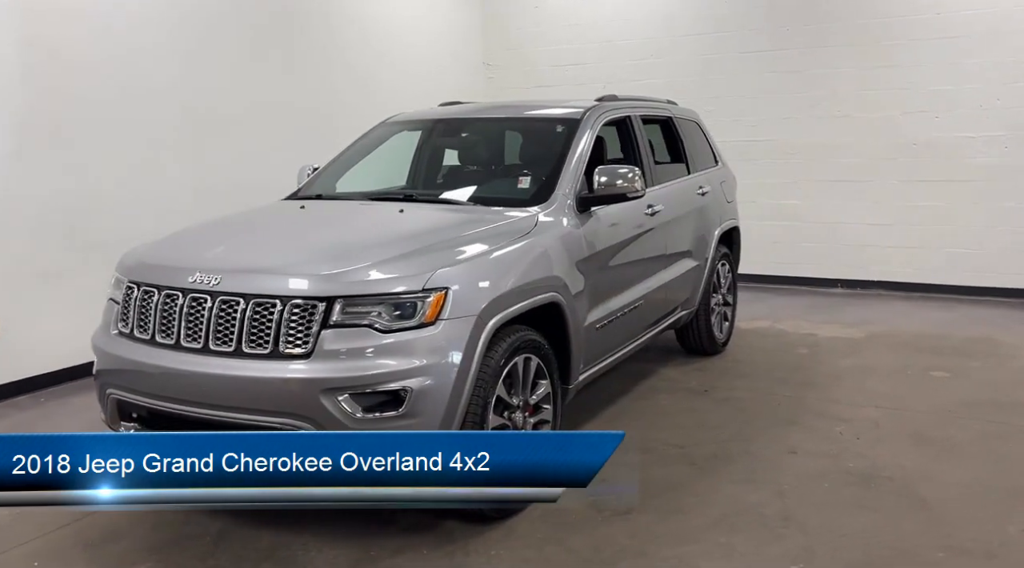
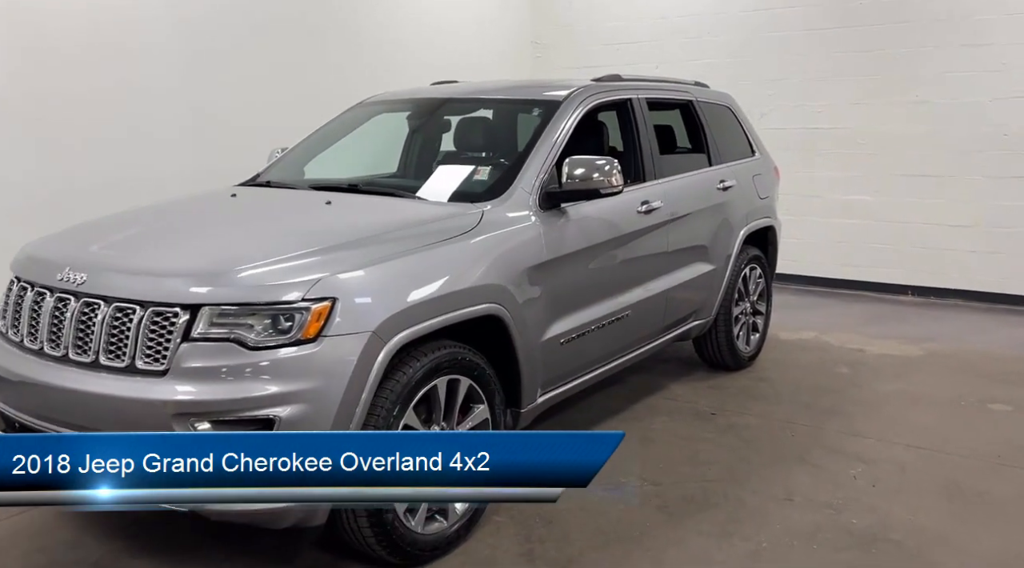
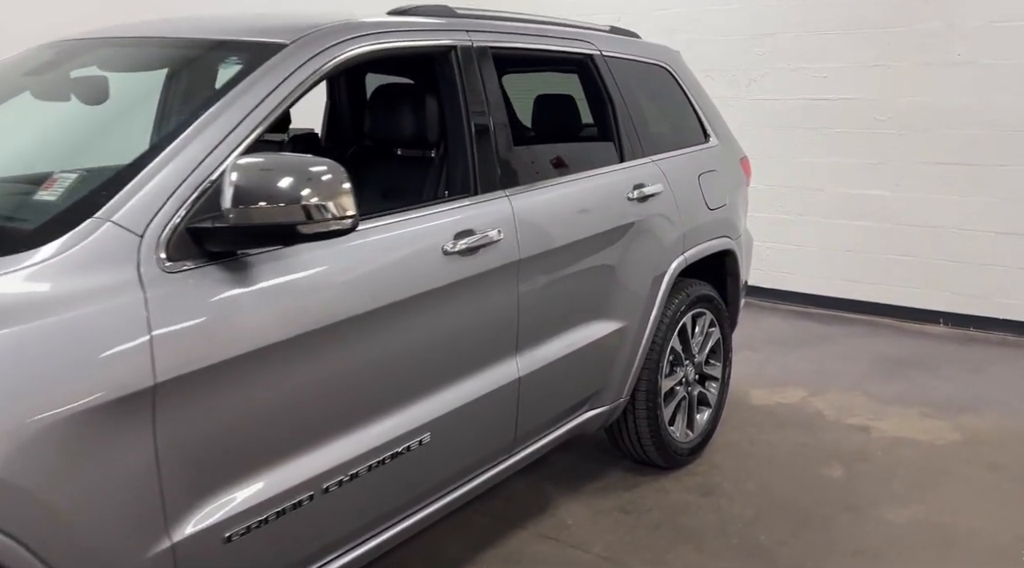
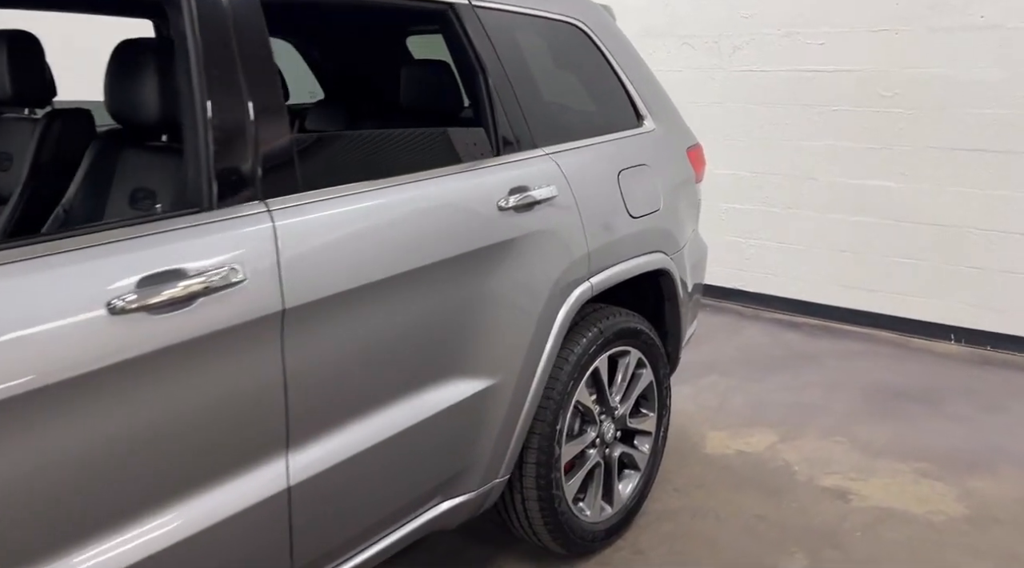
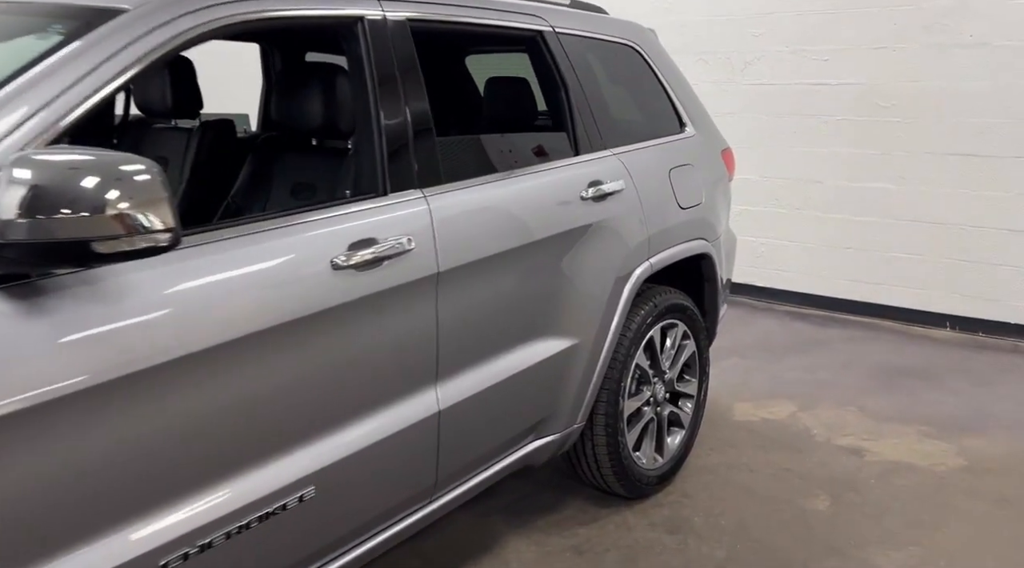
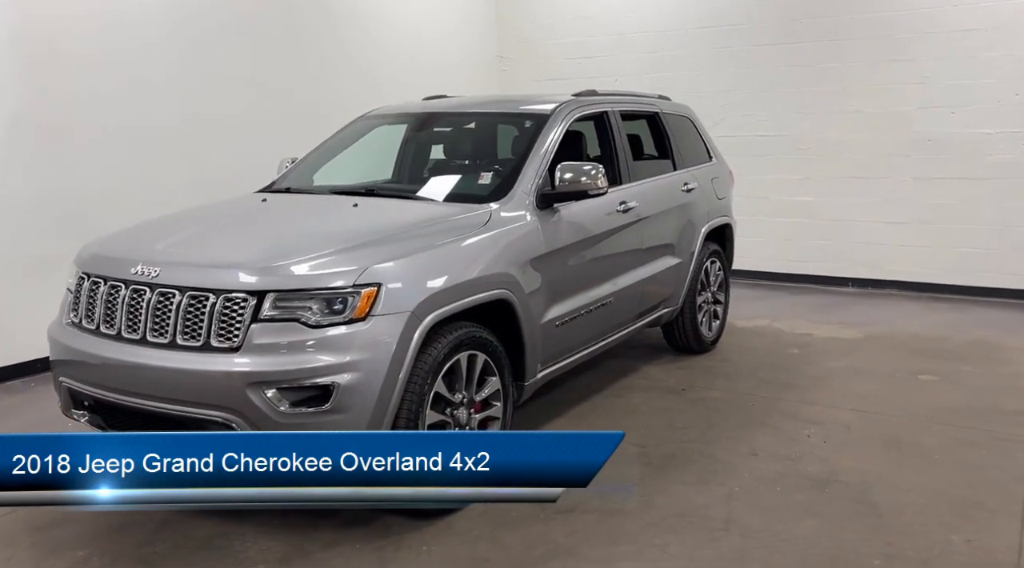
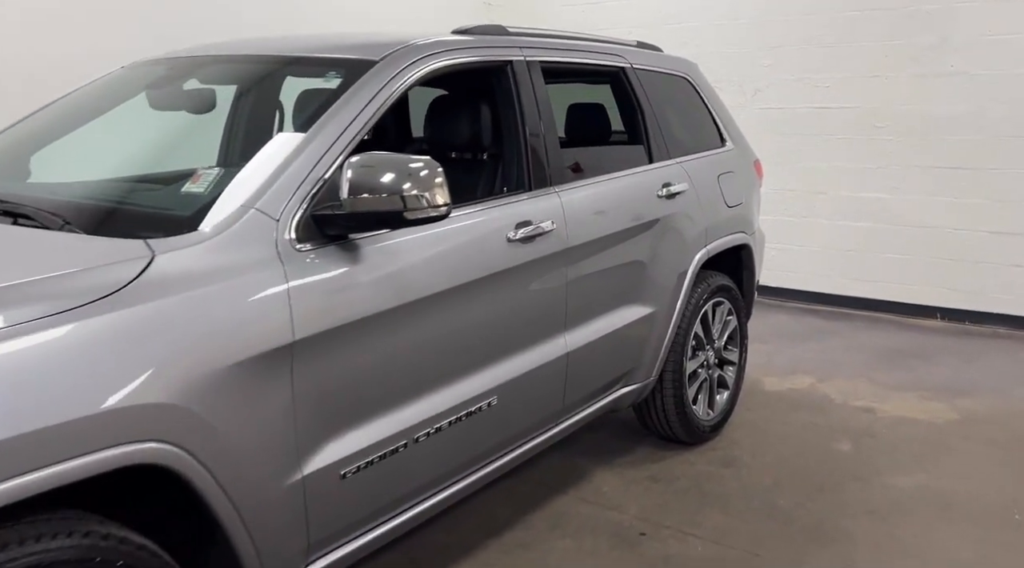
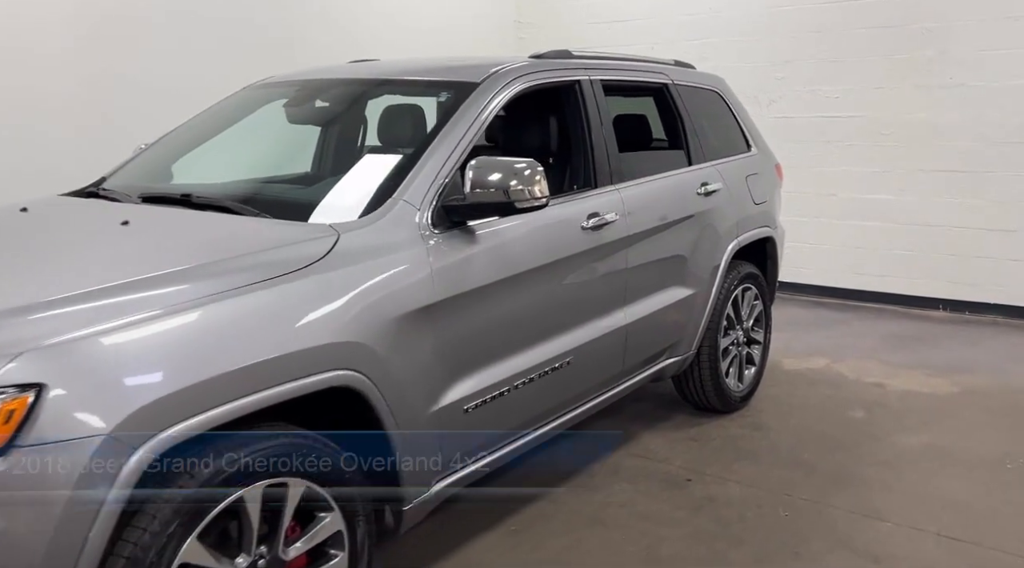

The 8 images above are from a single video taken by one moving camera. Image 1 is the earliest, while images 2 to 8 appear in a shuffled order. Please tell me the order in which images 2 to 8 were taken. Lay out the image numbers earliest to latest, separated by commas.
6, 2, 8, 7, 3, 5, 4
